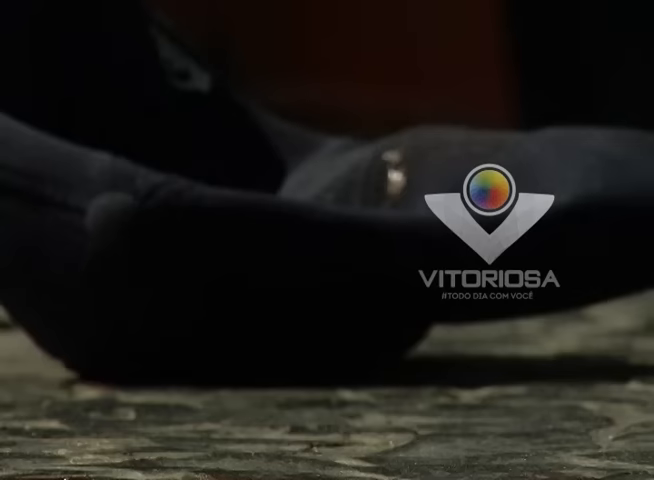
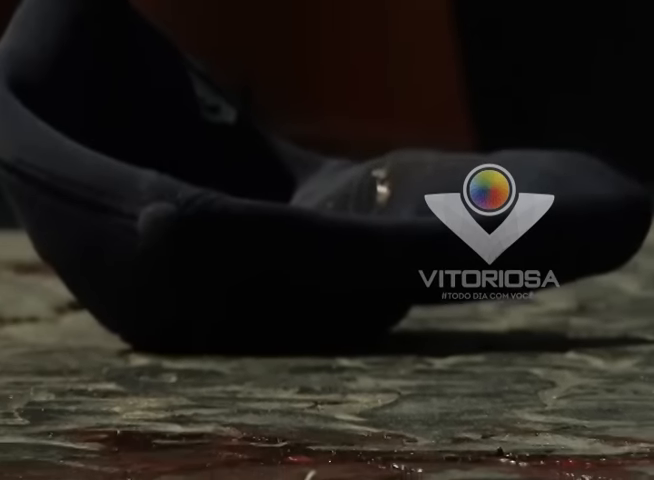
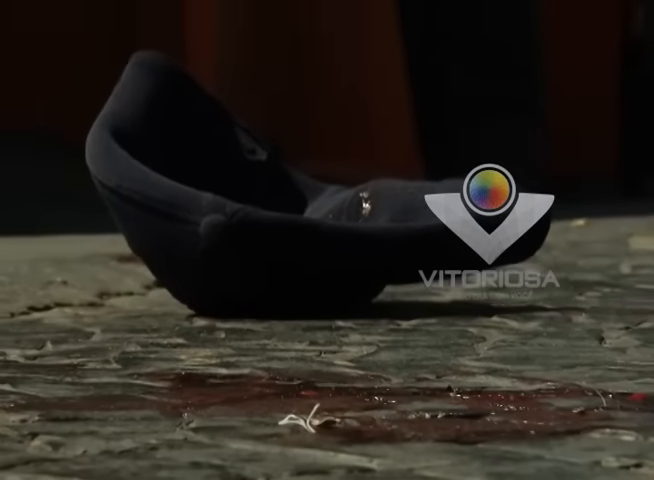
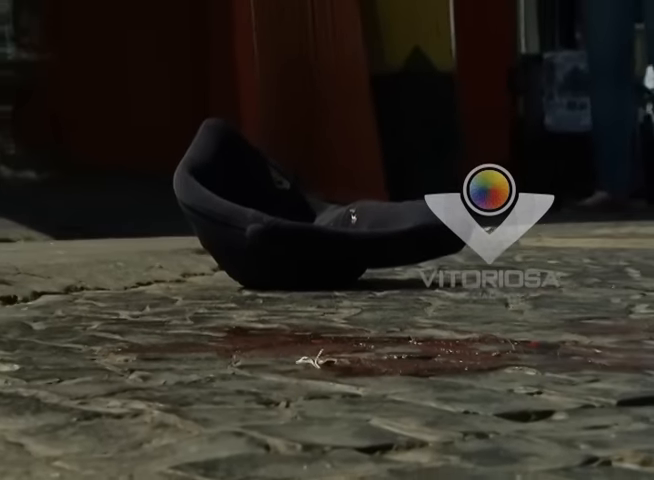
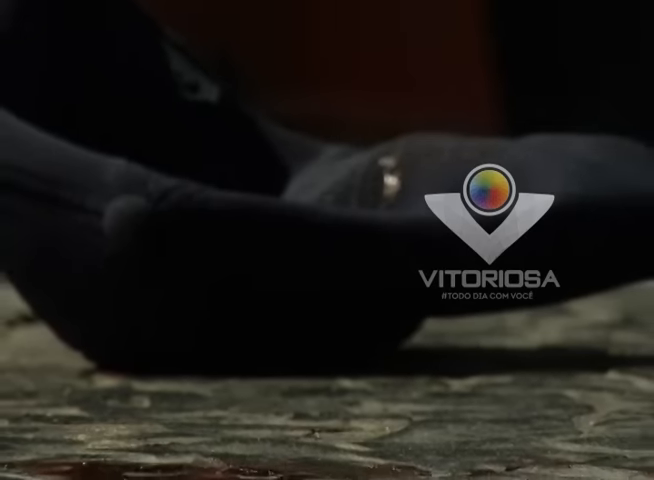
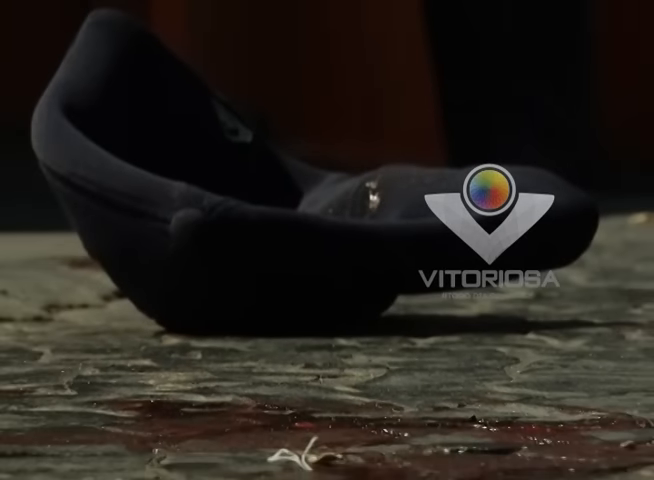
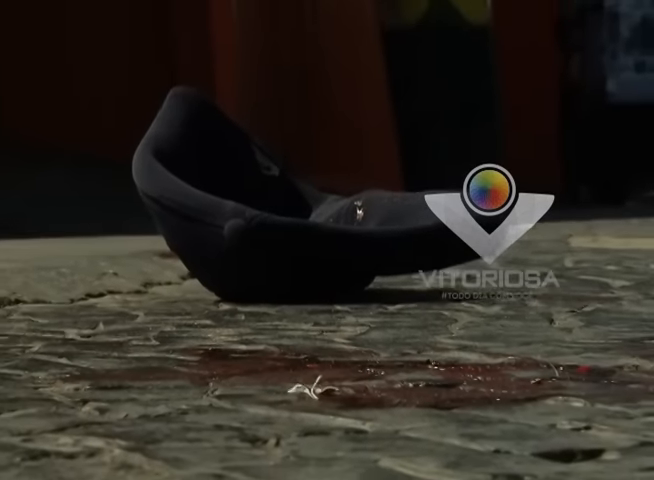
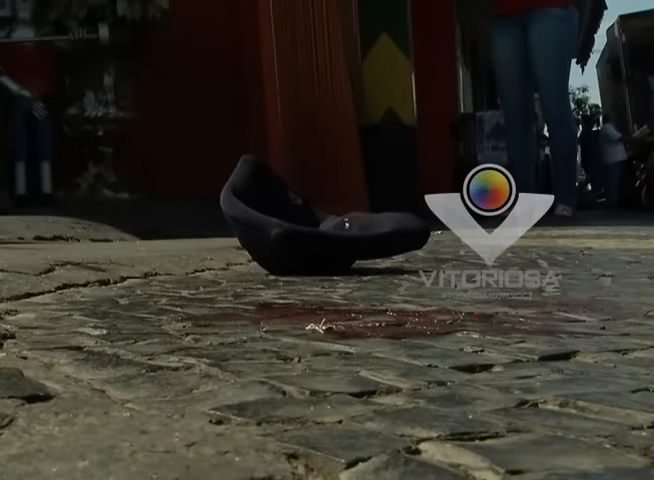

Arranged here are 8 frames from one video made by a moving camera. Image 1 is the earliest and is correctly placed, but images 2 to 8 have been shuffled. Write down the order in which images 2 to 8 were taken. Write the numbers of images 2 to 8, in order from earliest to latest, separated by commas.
5, 2, 6, 3, 7, 4, 8
